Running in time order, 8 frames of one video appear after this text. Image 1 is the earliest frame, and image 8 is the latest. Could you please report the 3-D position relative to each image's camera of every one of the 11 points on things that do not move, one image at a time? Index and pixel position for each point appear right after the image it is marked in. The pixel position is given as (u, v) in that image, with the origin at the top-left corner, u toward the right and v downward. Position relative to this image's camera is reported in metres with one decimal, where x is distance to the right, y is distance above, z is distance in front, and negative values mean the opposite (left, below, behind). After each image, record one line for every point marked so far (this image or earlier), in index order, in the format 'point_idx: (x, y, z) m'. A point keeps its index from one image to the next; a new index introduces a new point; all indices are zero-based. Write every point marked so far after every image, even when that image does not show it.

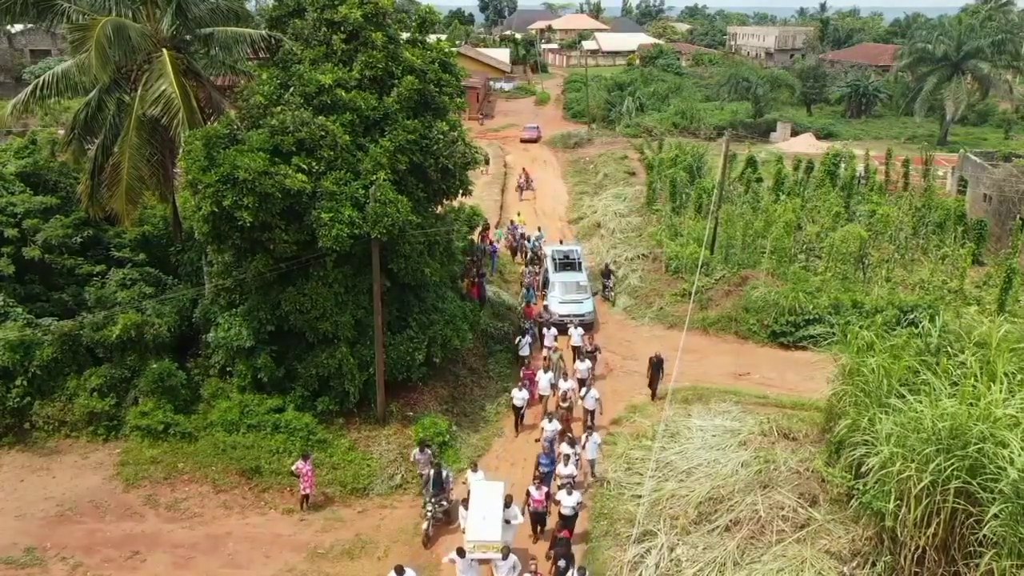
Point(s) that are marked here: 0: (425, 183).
0: (-1.5, +1.9, +14.2) m
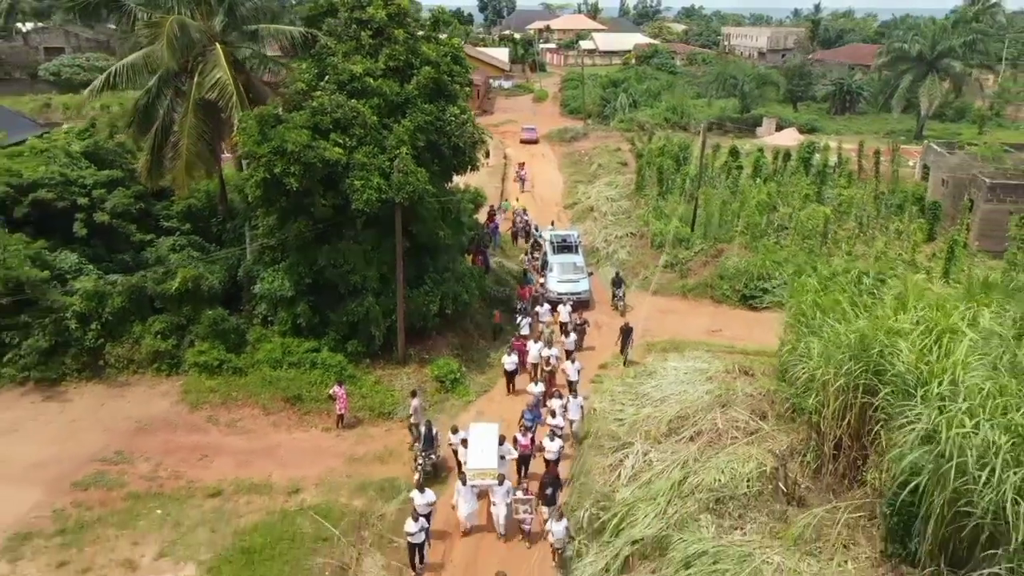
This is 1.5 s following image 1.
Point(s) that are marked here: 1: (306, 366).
0: (-1.5, +2.7, +16.6) m
1: (-4.0, -1.5, +15.7) m
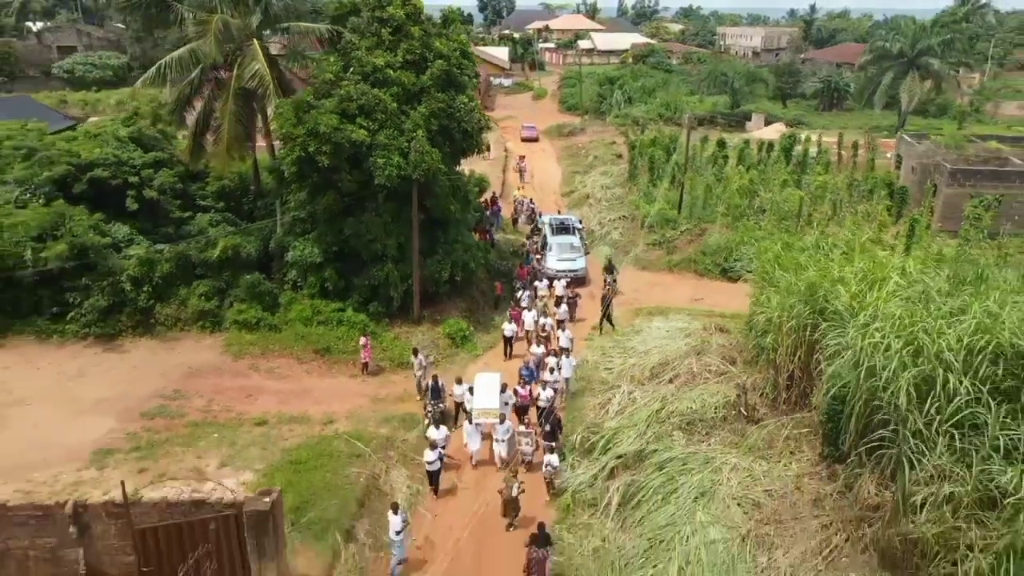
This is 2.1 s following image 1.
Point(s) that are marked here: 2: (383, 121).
0: (-1.4, +3.4, +18.7) m
1: (-3.9, -0.8, +17.8) m
2: (-2.7, +3.6, +17.1) m
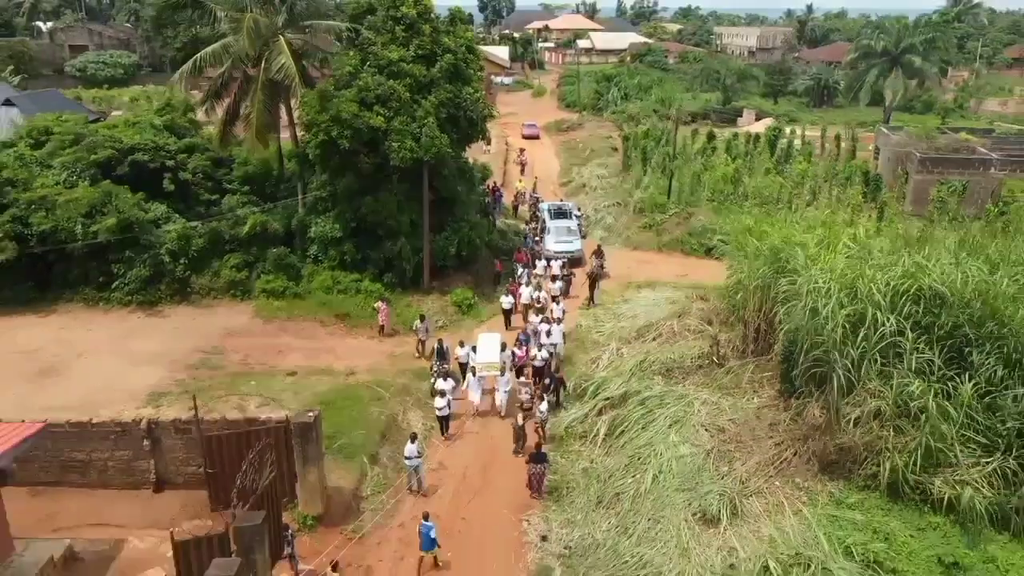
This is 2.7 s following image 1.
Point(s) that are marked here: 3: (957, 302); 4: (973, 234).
0: (-1.4, +4.1, +20.7) m
1: (-3.9, -0.1, +19.8) m
2: (-2.7, +4.2, +19.1) m
3: (+6.1, -0.2, +11.1) m
4: (+9.7, +1.1, +16.7) m
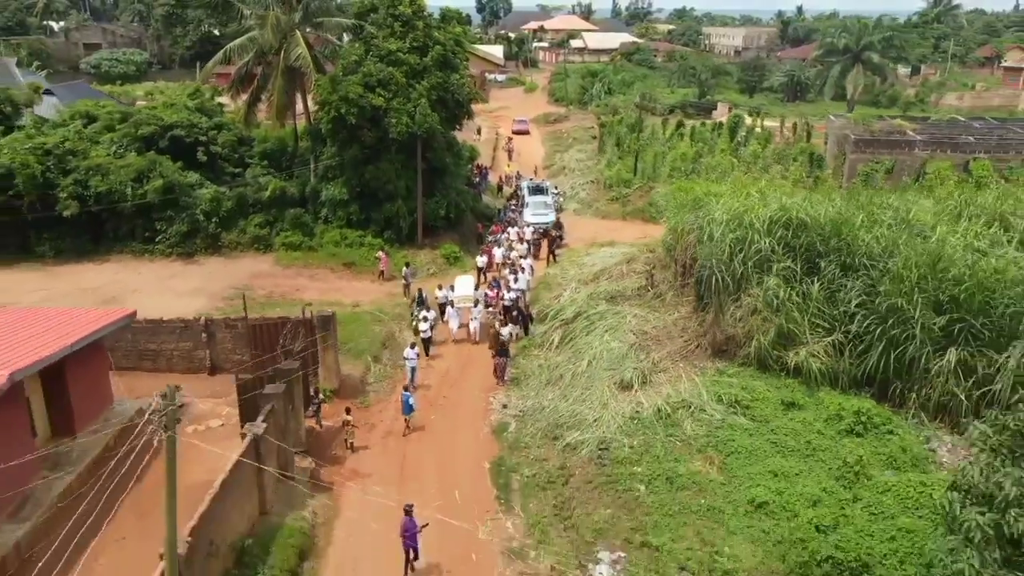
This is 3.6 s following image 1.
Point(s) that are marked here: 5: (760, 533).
0: (-2.0, +5.4, +24.4) m
1: (-4.5, +1.2, +23.5) m
2: (-3.3, +5.6, +22.8) m
3: (+5.5, +1.2, +14.9) m
4: (+9.1, +2.4, +20.5) m
5: (+3.2, -3.2, +10.4) m
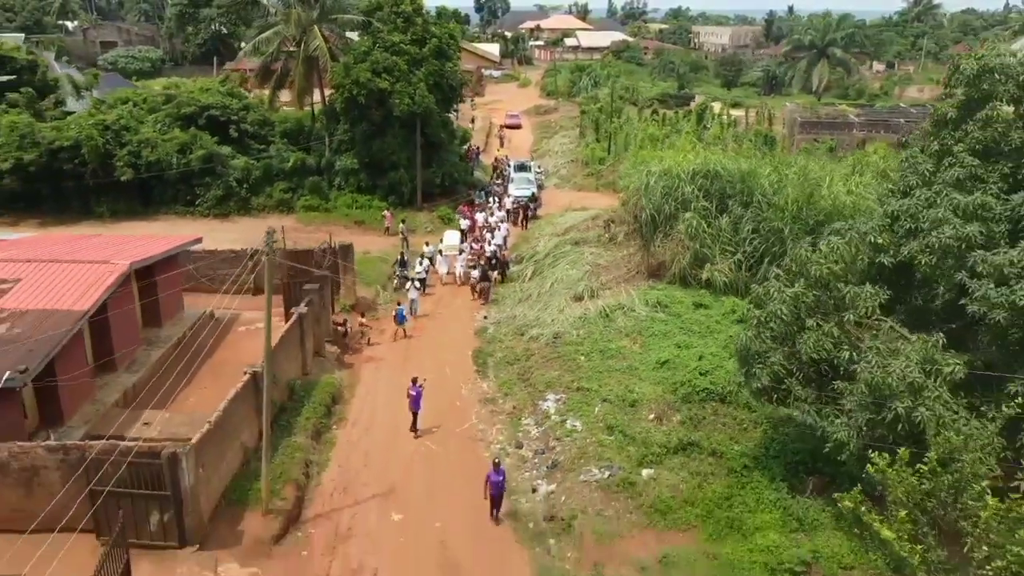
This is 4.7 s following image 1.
0: (-2.5, +7.0, +28.7) m
1: (-5.0, +2.8, +27.8) m
2: (-3.8, +7.1, +27.1) m
3: (+5.0, +2.7, +19.1) m
4: (+8.6, +4.0, +24.8) m
5: (+2.7, -1.6, +14.7) m
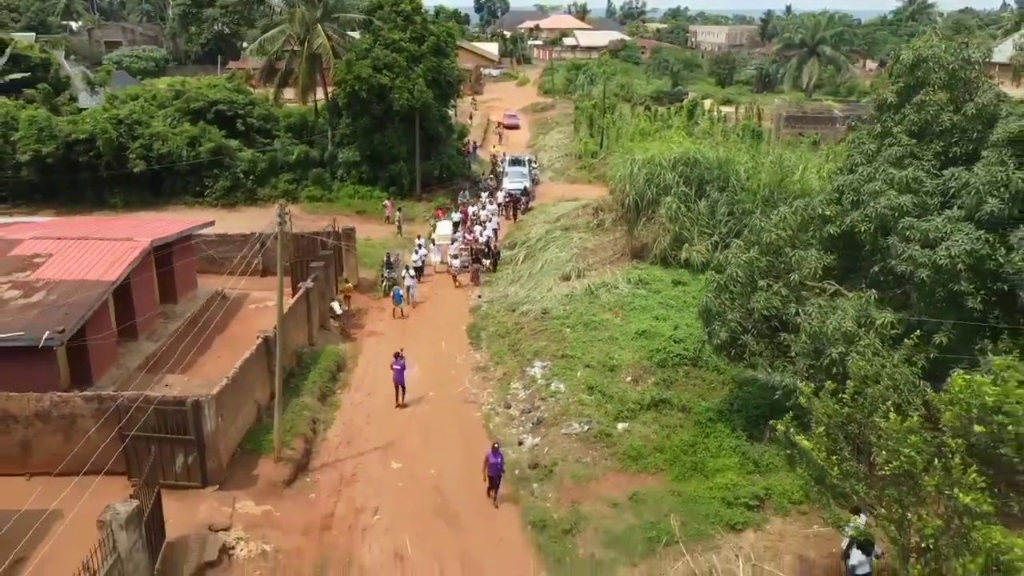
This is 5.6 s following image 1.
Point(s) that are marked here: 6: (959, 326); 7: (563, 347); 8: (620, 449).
0: (-2.7, +7.4, +30.0) m
1: (-5.2, +3.3, +29.1) m
2: (-4.0, +7.6, +28.4) m
3: (+4.8, +3.2, +20.4) m
4: (+8.4, +4.5, +26.0) m
5: (+2.5, -1.2, +15.9) m
6: (+5.9, -0.5, +10.6) m
7: (+1.1, -1.2, +16.7) m
8: (+1.7, -2.6, +13.0) m
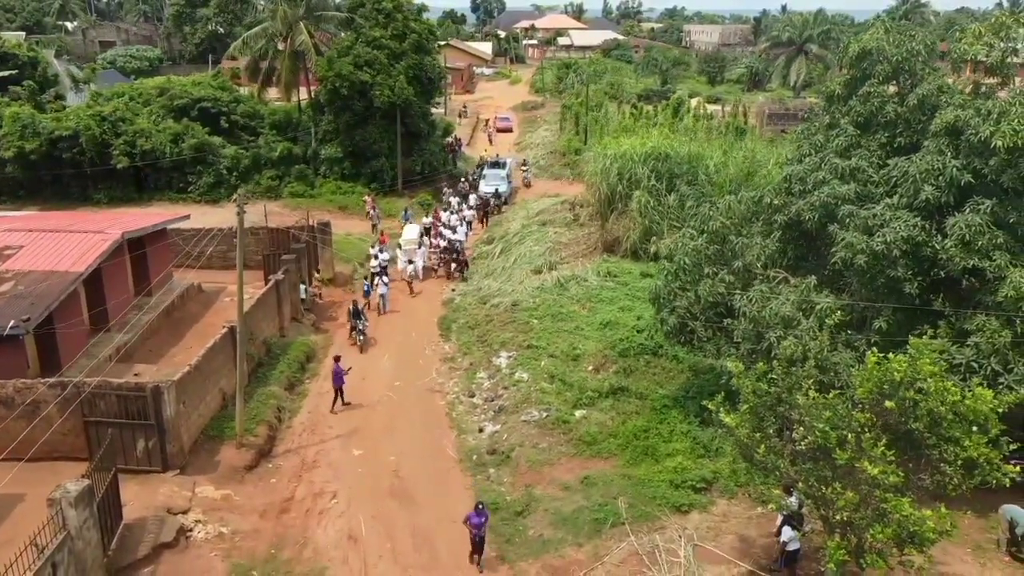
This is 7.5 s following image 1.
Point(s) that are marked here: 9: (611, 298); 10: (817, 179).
0: (-3.4, +7.6, +30.3) m
1: (-5.9, +3.4, +29.3) m
2: (-4.7, +7.8, +28.7) m
3: (+4.1, +3.4, +20.7) m
4: (+7.7, +4.7, +26.3) m
5: (+1.8, -1.0, +16.2) m
6: (+5.2, -0.3, +10.8) m
7: (+0.4, -1.0, +16.9) m
8: (+1.0, -2.4, +13.2) m
9: (+2.2, -0.2, +18.0) m
10: (+4.4, +1.6, +11.7) m
